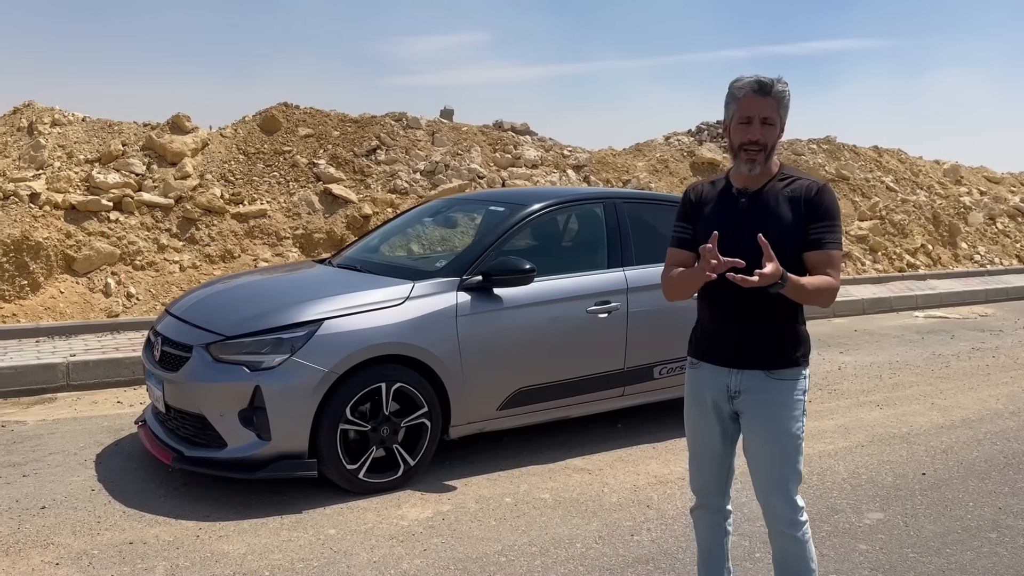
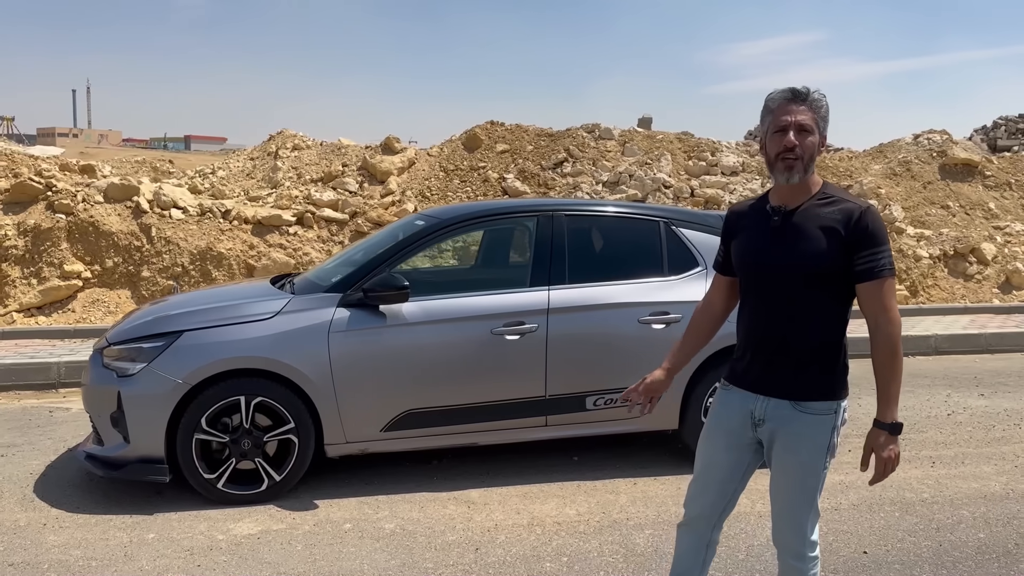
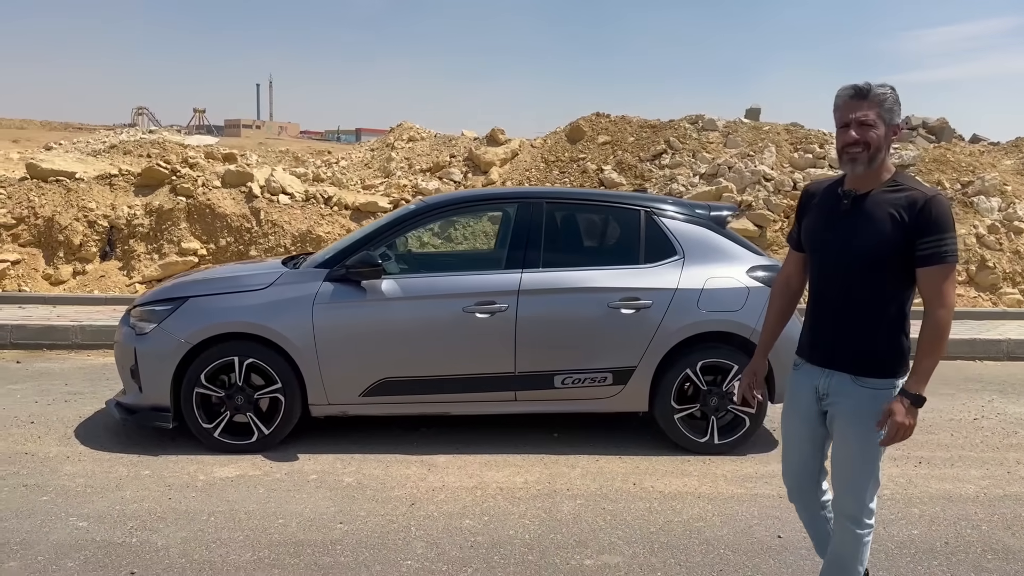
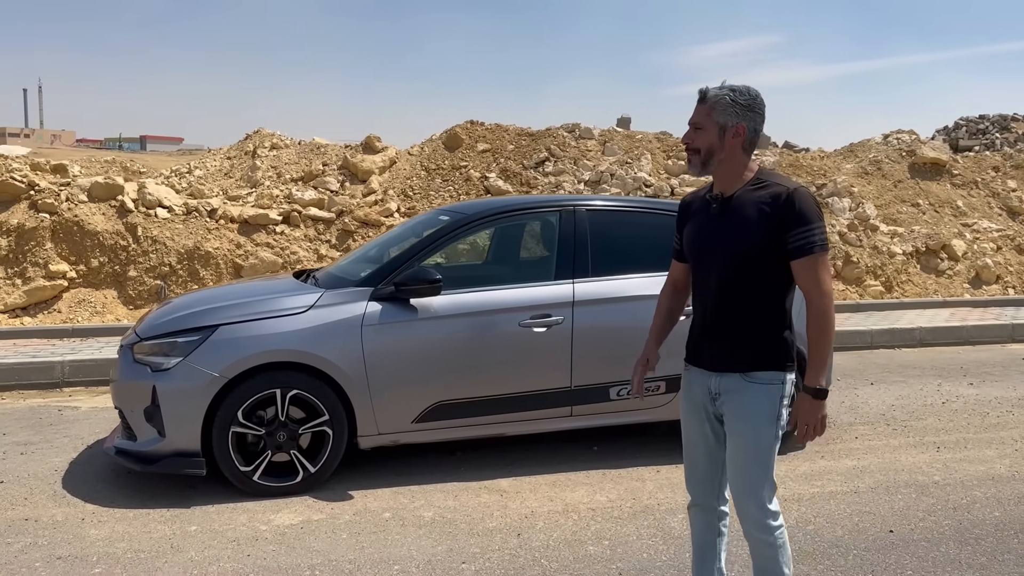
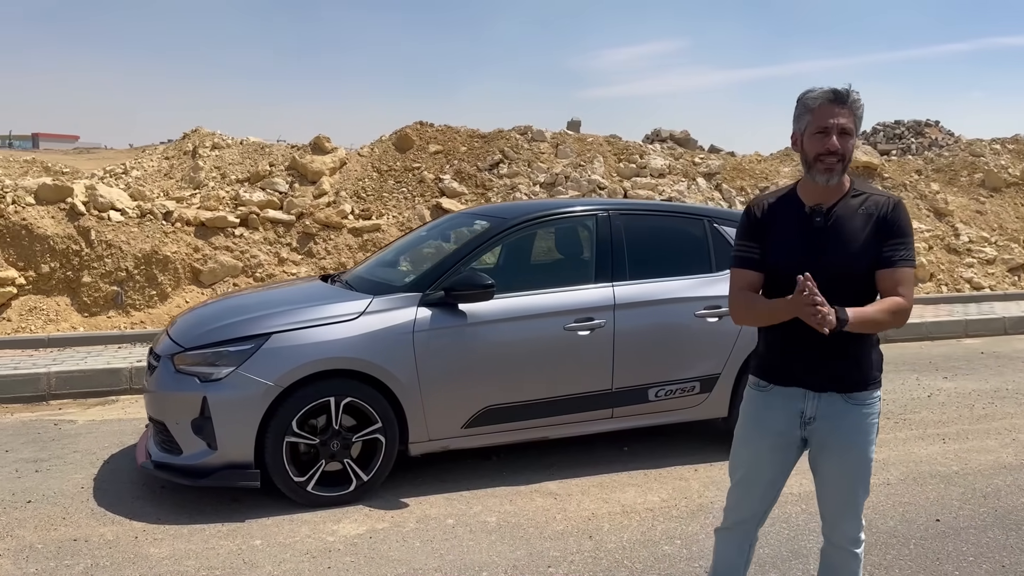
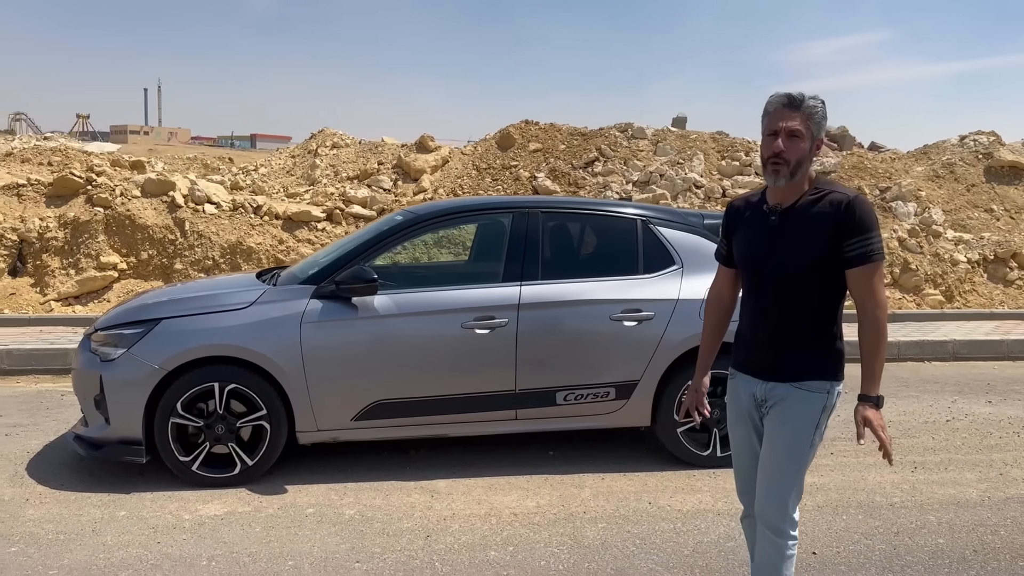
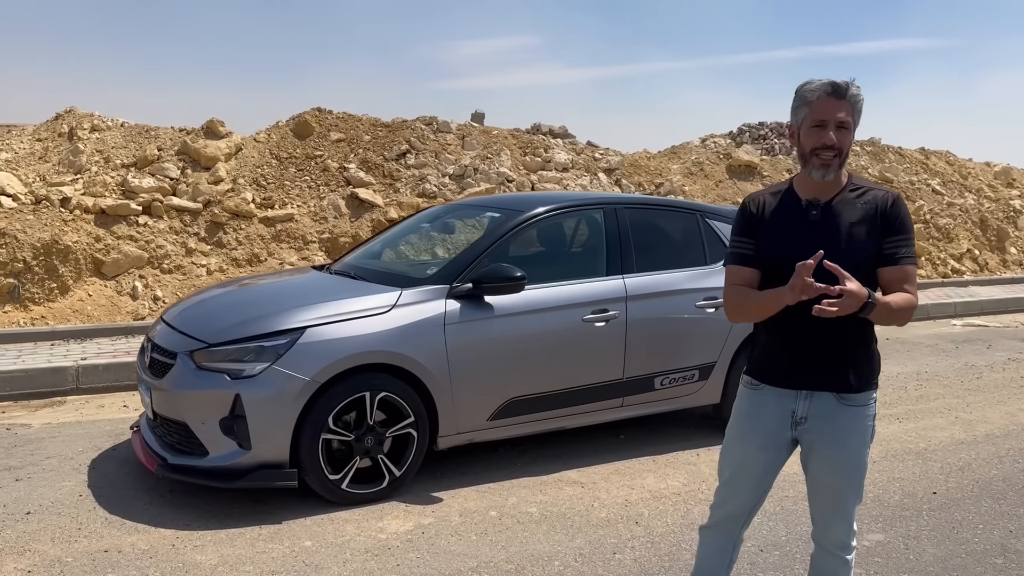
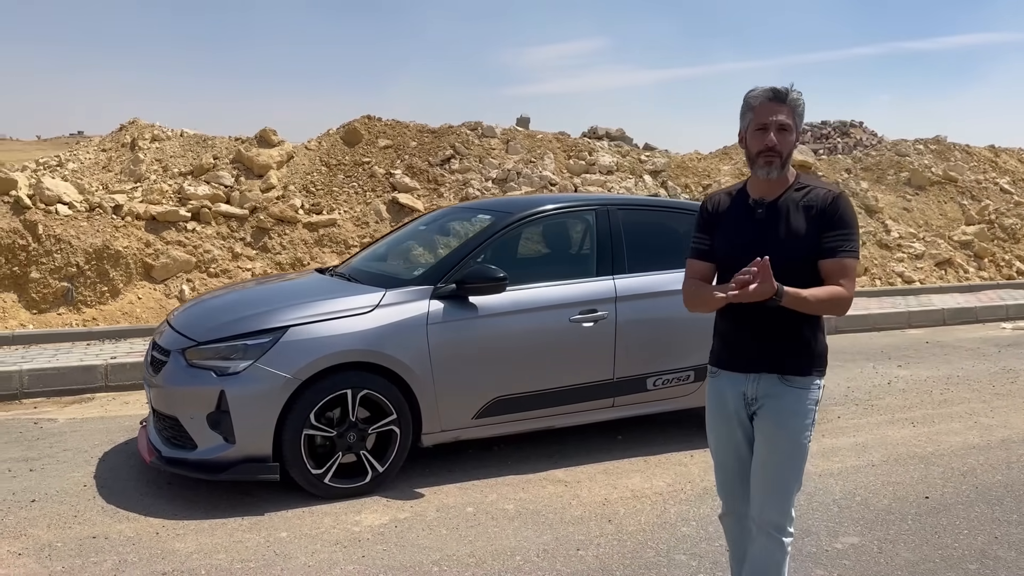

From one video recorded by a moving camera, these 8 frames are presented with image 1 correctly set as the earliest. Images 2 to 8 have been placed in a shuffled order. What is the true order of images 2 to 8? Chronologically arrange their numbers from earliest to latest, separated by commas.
7, 8, 5, 4, 2, 6, 3
